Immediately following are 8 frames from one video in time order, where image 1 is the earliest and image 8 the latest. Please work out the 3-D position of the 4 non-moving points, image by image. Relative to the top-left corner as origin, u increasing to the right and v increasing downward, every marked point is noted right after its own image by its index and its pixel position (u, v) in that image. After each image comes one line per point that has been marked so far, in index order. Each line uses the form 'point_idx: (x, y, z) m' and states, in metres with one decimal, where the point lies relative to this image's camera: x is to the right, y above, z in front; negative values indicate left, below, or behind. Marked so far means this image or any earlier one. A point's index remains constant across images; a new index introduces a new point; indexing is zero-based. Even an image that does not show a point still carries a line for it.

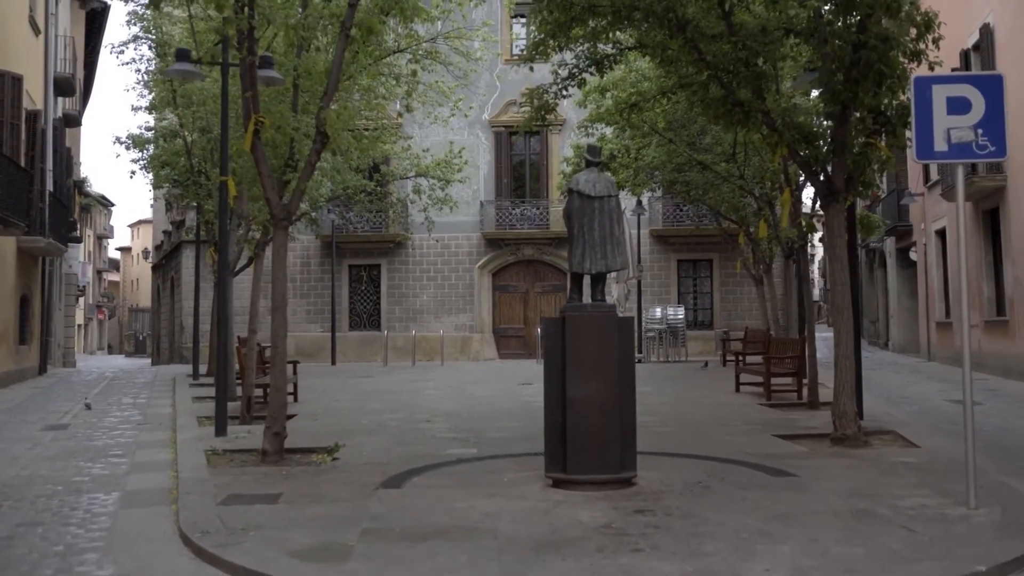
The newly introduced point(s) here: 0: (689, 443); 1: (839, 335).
0: (+1.8, -1.6, +10.3) m
1: (+3.3, -0.5, +10.0) m
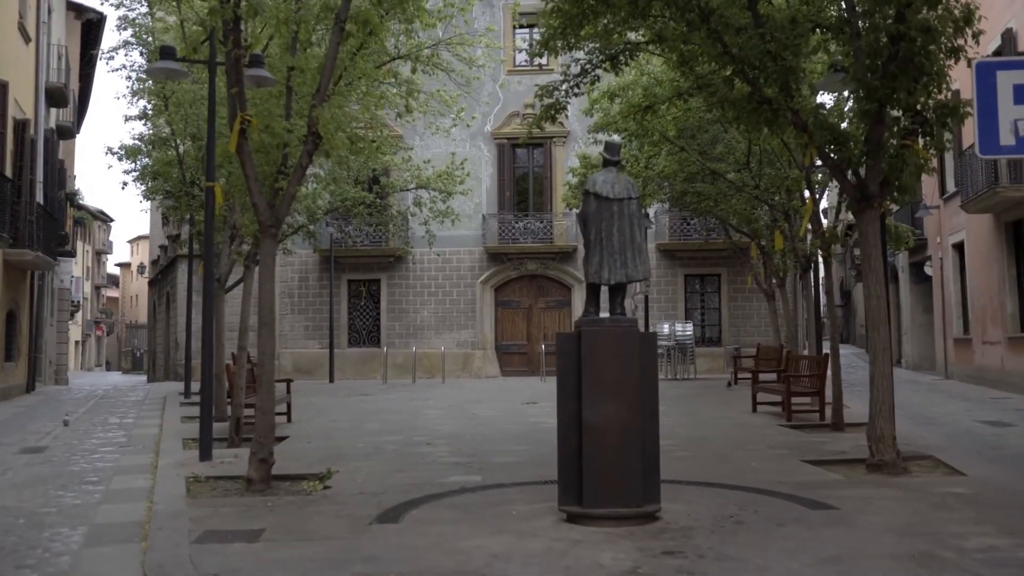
0: (+1.9, -1.7, +9.5) m
1: (+3.3, -0.6, +9.2) m
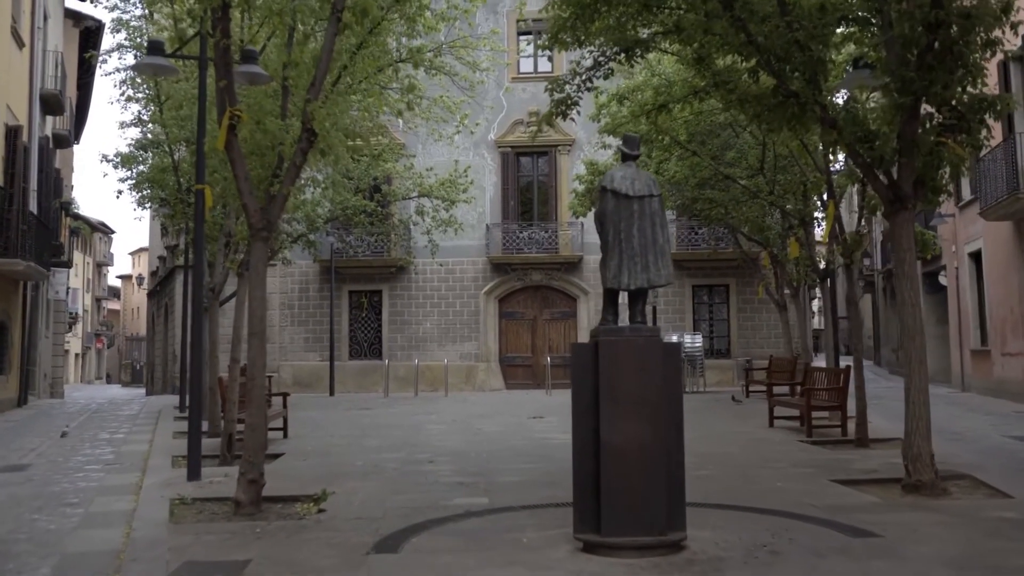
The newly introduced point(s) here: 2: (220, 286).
0: (+2.0, -1.8, +8.8) m
1: (+3.4, -0.7, +8.6) m
2: (-4.3, 0.0, +14.7) m
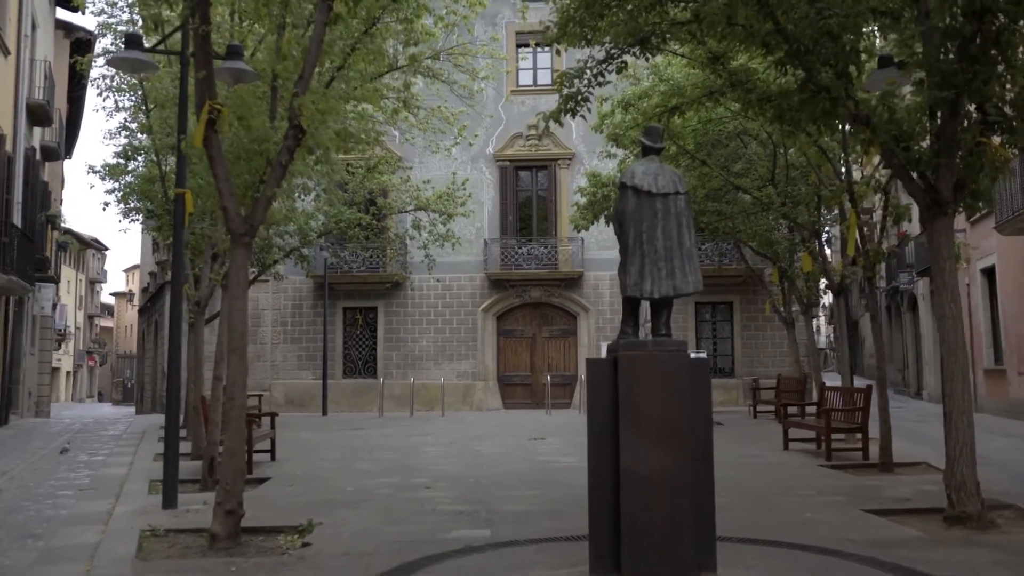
0: (+2.0, -1.9, +8.1) m
1: (+3.4, -0.7, +7.9) m
2: (-4.2, -0.2, +14.0) m
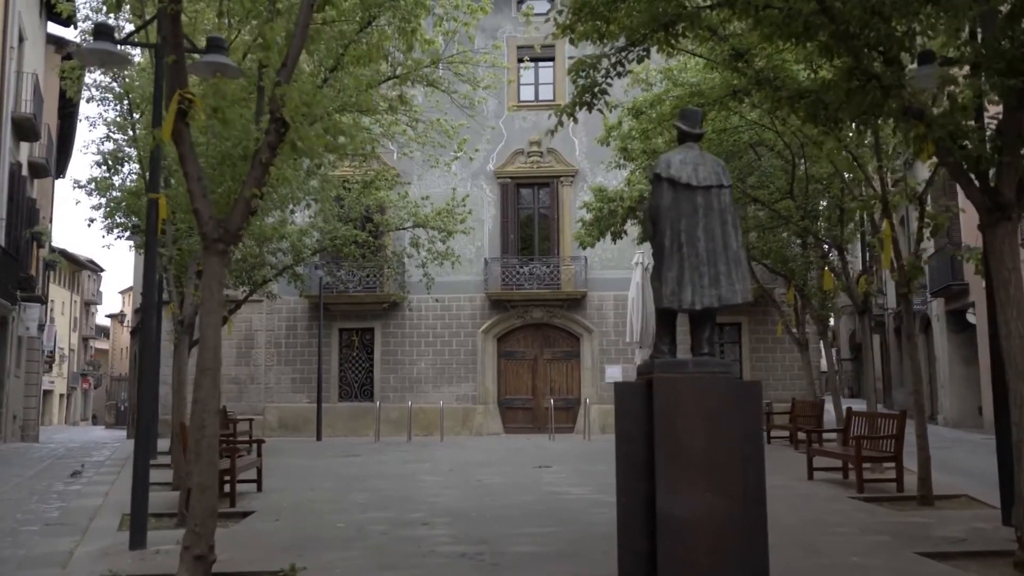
0: (+2.0, -2.0, +7.1) m
1: (+3.5, -0.8, +6.9) m
2: (-4.2, -0.4, +13.0) m
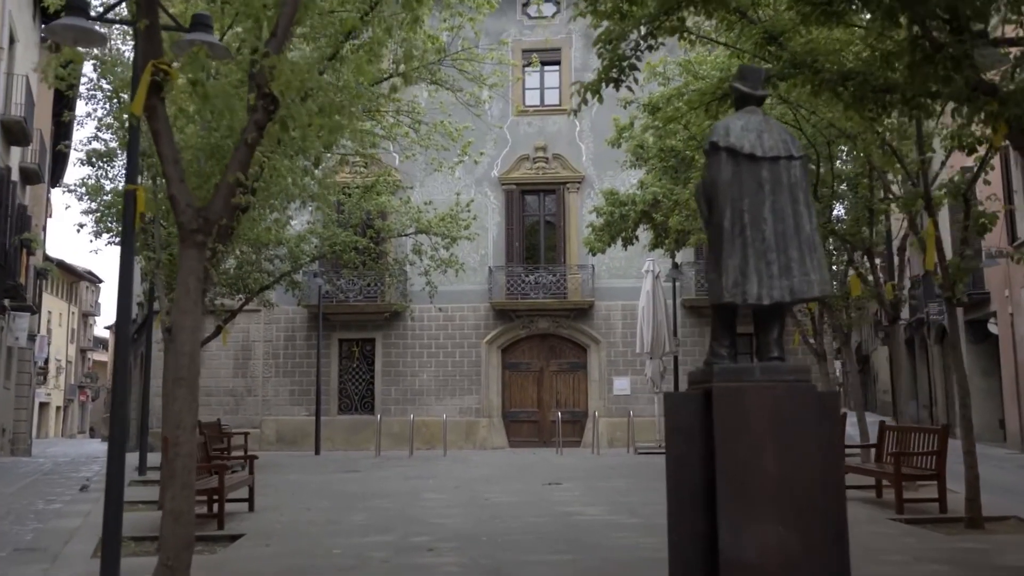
0: (+2.2, -2.0, +6.3) m
1: (+3.6, -0.8, +6.1) m
2: (-4.1, -0.4, +12.2) m
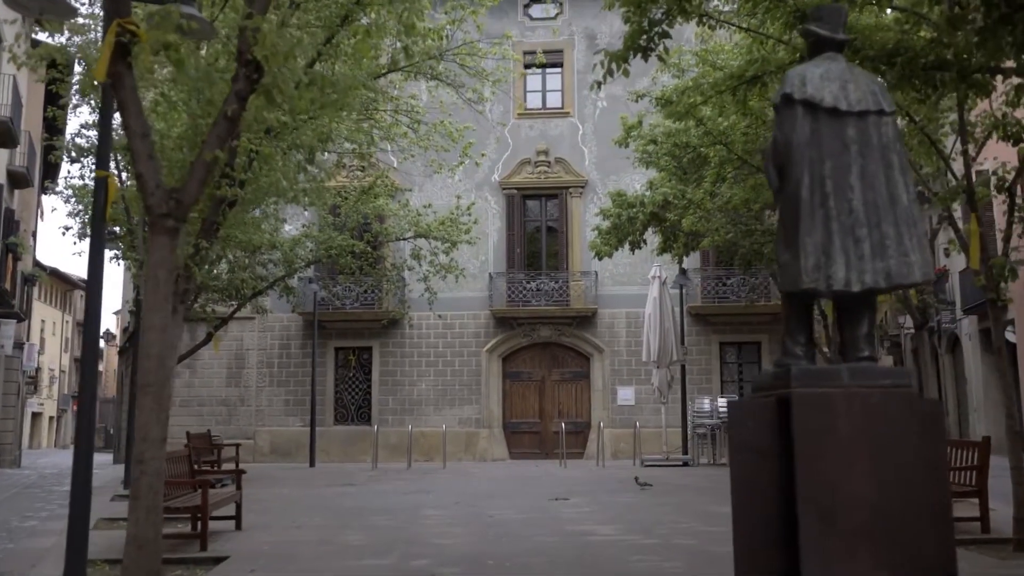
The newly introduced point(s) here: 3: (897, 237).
0: (+2.3, -1.9, +5.5) m
1: (+3.7, -0.8, +5.3) m
2: (-4.0, -0.5, +11.4) m
3: (+1.4, +0.2, +3.8) m
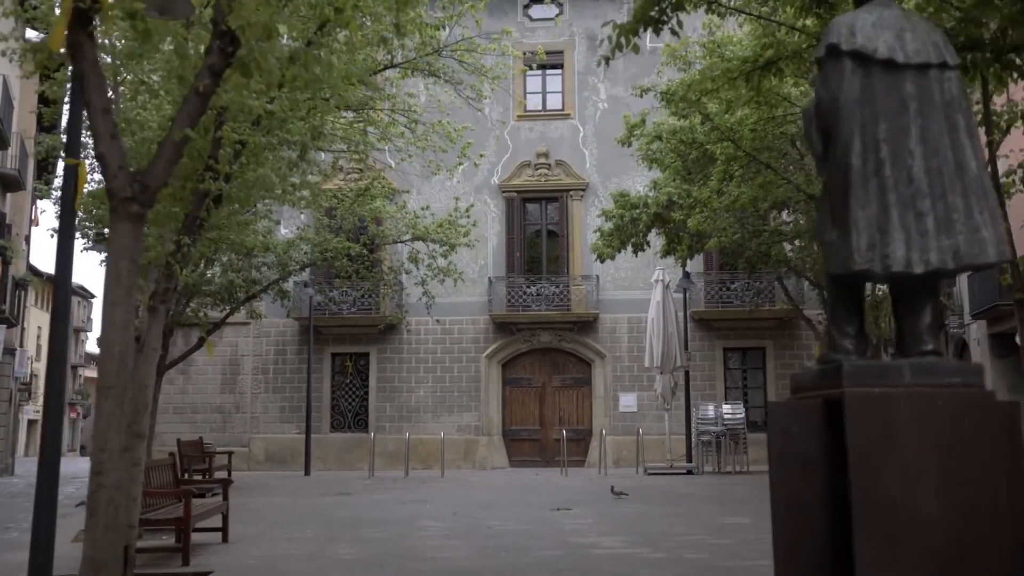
0: (+2.3, -1.9, +5.0) m
1: (+3.7, -0.8, +4.8) m
2: (-4.0, -0.5, +10.9) m
3: (+1.4, +0.2, +3.3) m
